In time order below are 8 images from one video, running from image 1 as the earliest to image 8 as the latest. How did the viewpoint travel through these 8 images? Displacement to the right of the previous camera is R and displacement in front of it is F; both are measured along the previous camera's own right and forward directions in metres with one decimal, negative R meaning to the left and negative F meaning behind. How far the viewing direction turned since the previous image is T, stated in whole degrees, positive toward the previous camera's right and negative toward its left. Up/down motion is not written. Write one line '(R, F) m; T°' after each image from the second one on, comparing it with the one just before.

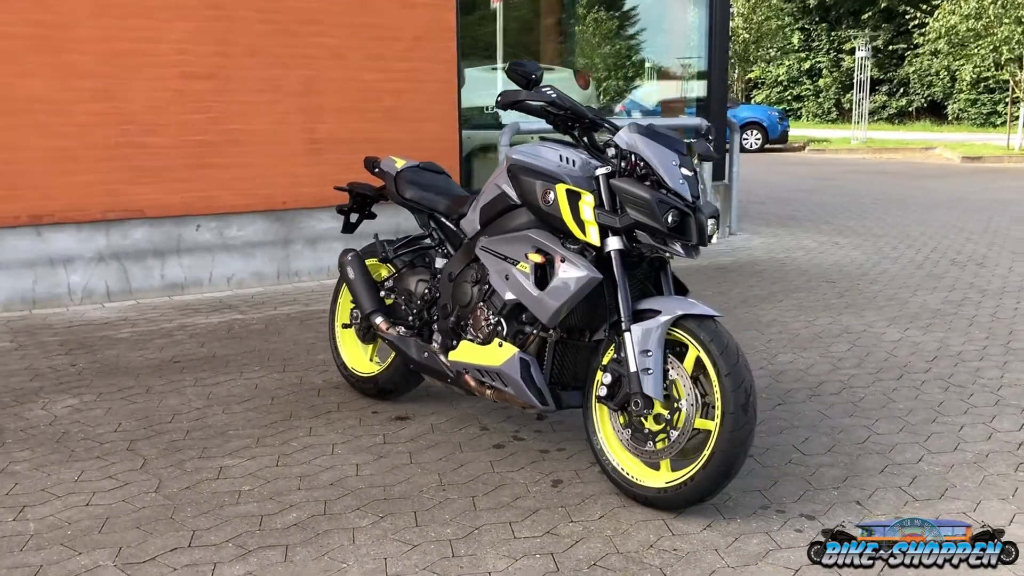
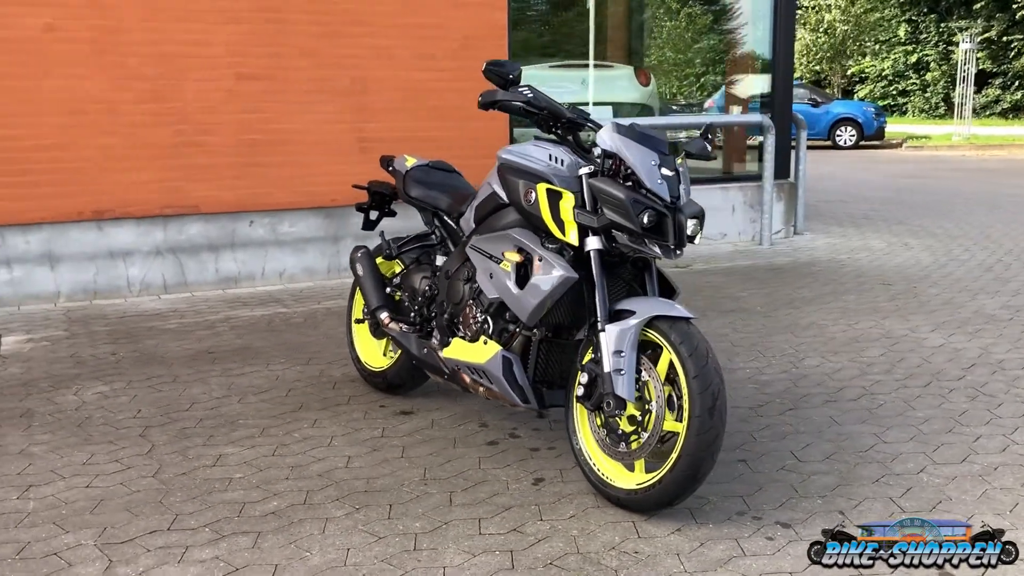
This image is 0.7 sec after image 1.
(+0.6, 0.0) m; -6°
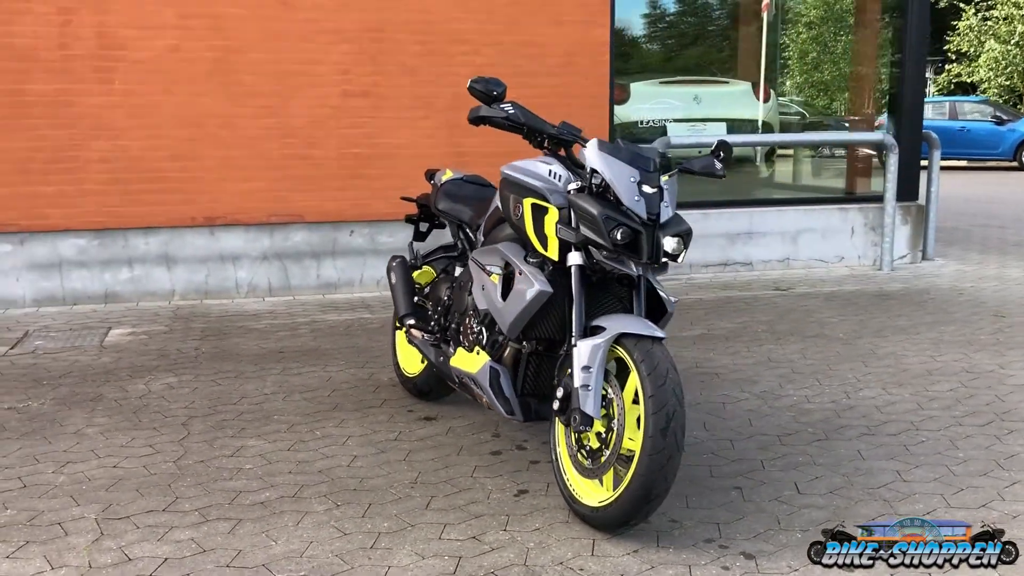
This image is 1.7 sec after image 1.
(+0.9, 0.0) m; -10°
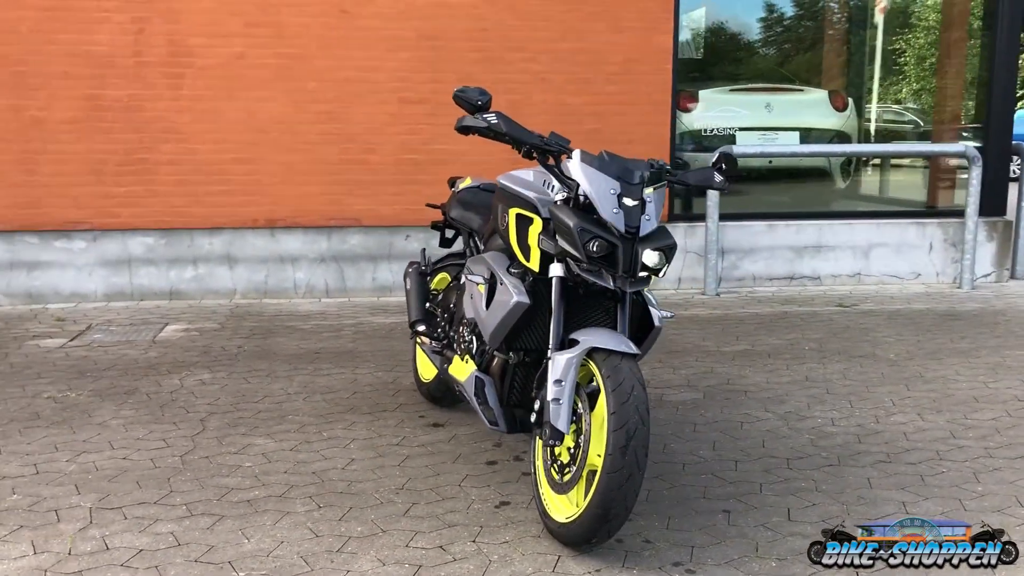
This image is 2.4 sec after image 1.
(+0.6, +0.1) m; -6°
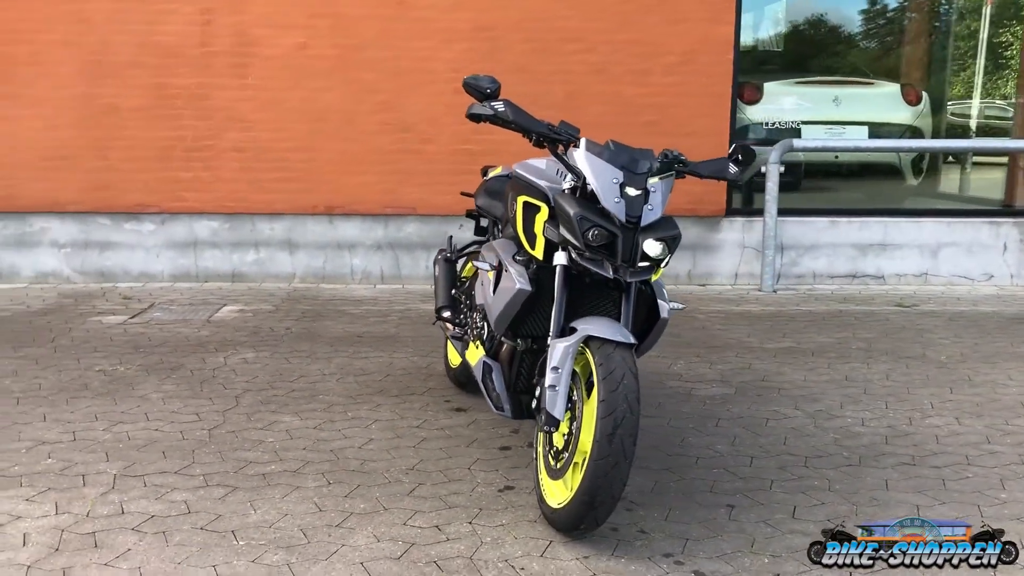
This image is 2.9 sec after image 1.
(+0.4, 0.0) m; -5°
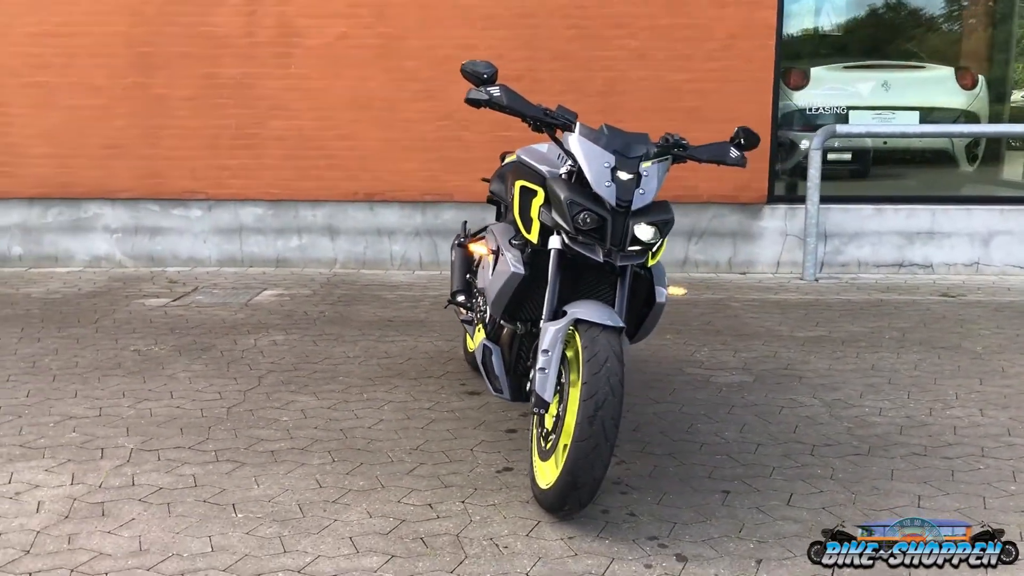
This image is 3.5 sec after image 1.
(+0.4, 0.0) m; -4°
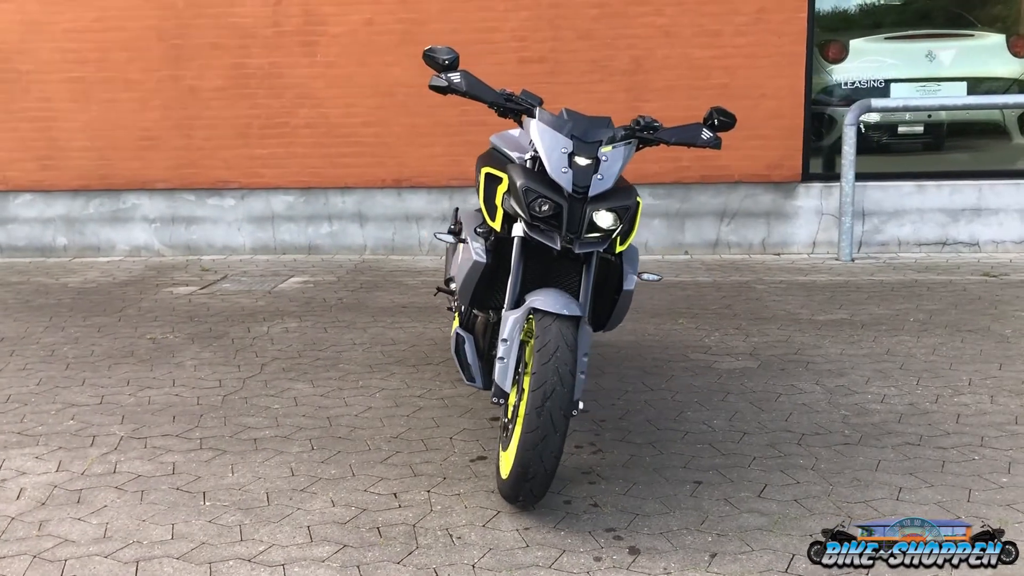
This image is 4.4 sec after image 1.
(+0.5, +0.1) m; -5°
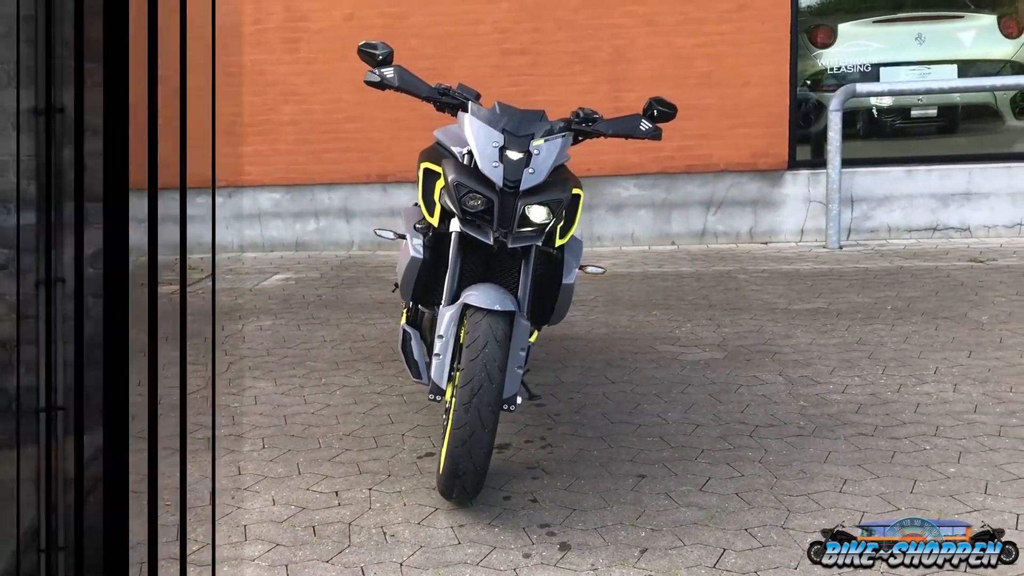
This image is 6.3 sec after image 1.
(+0.4, 0.0) m; -1°
